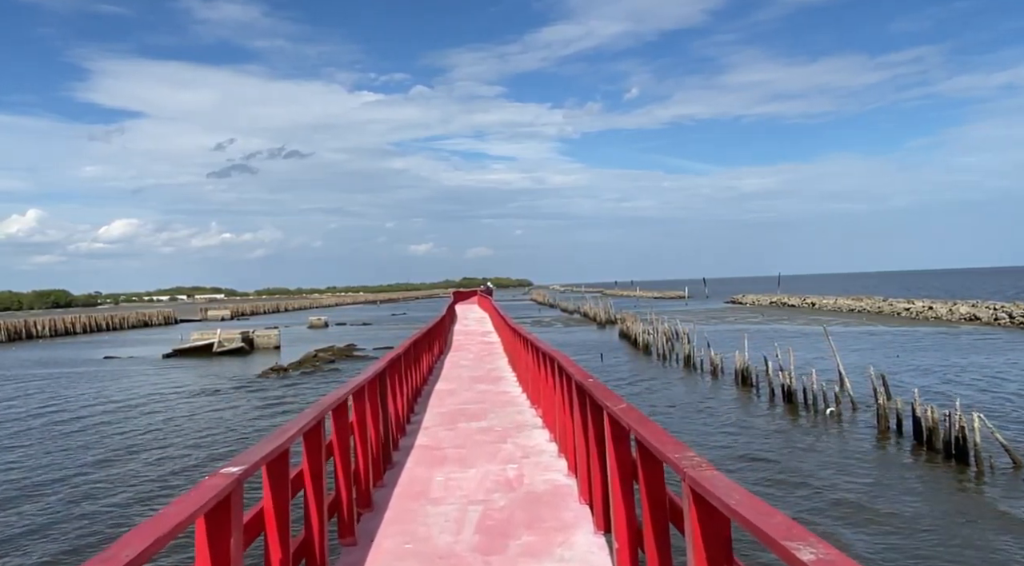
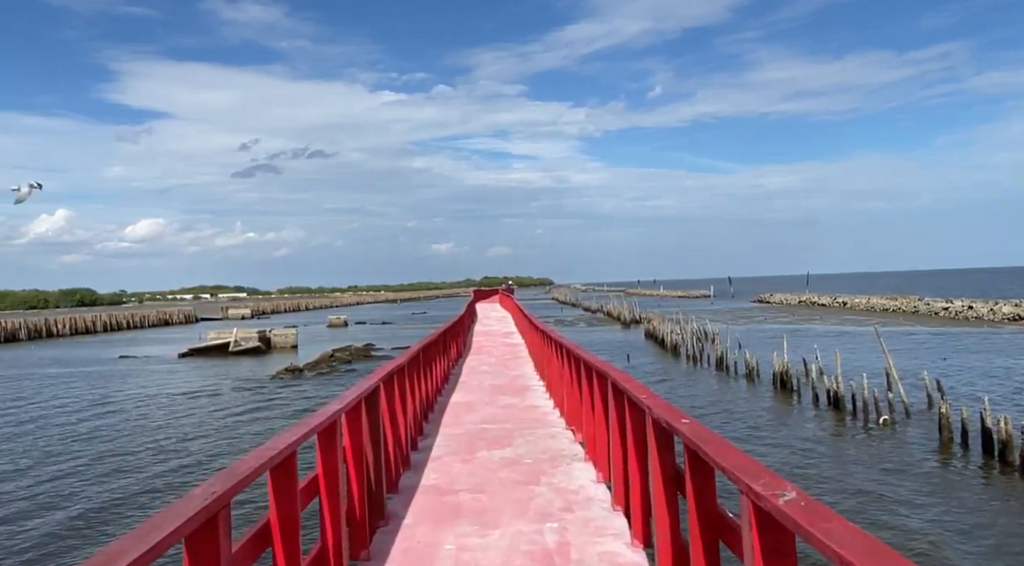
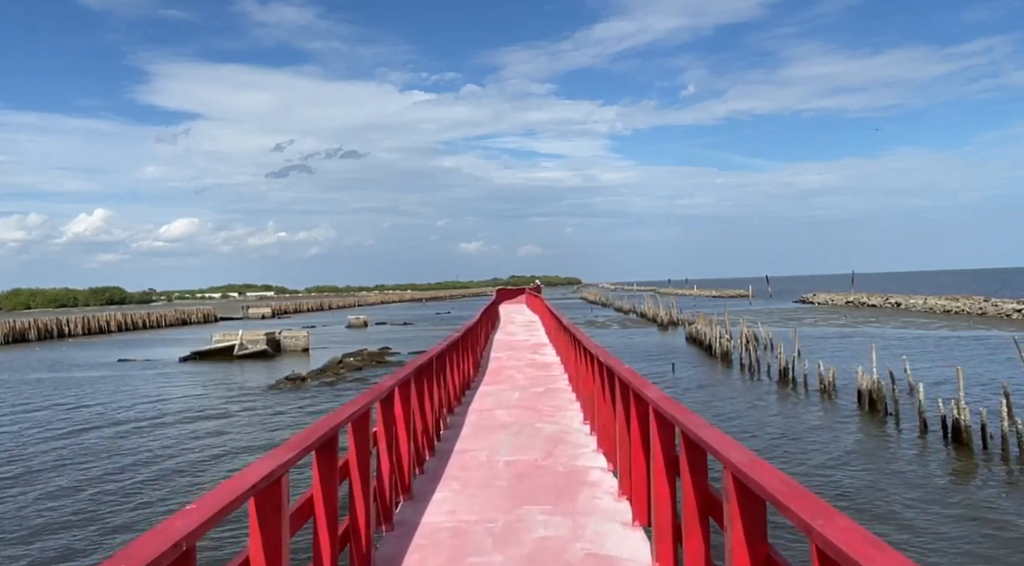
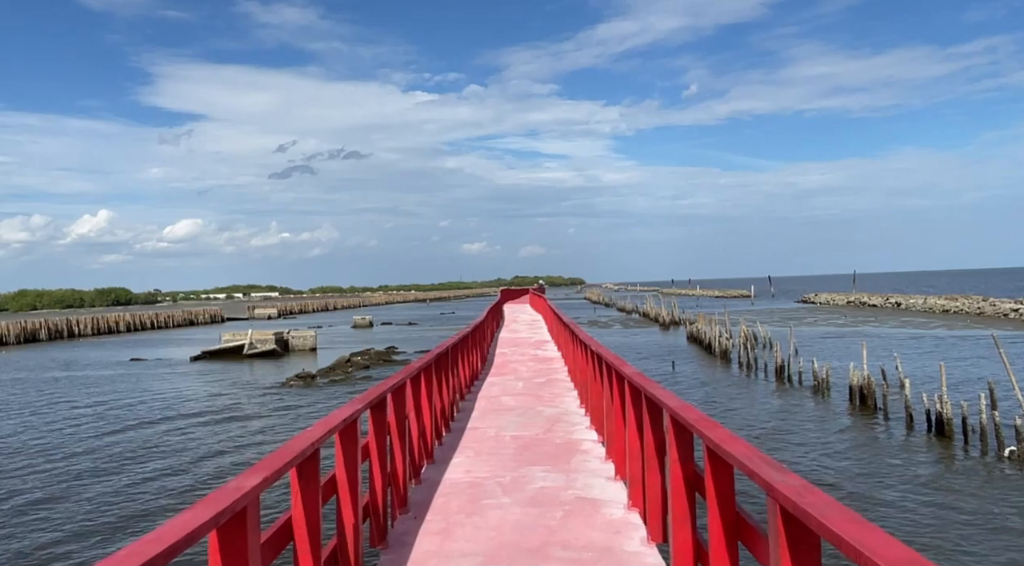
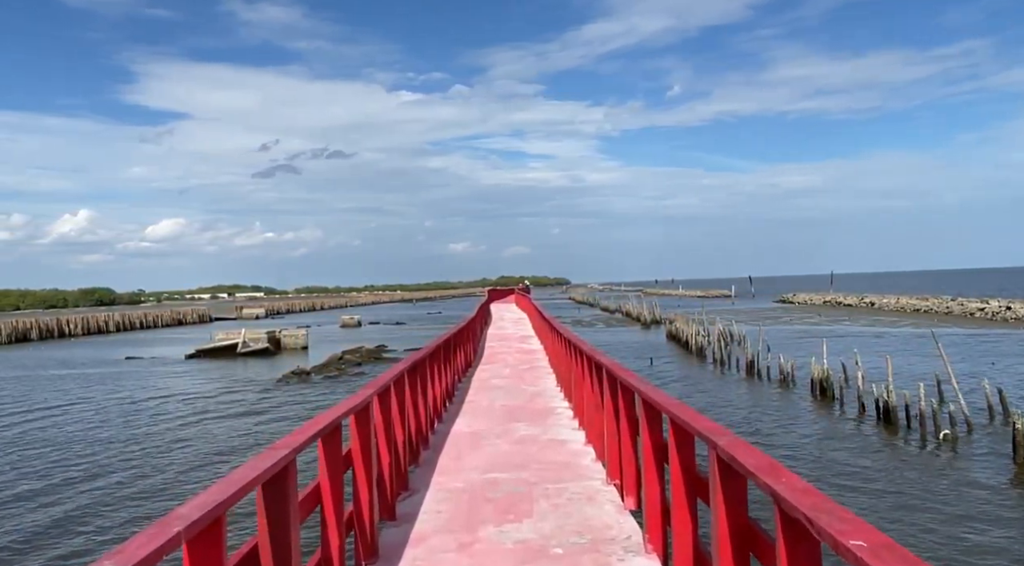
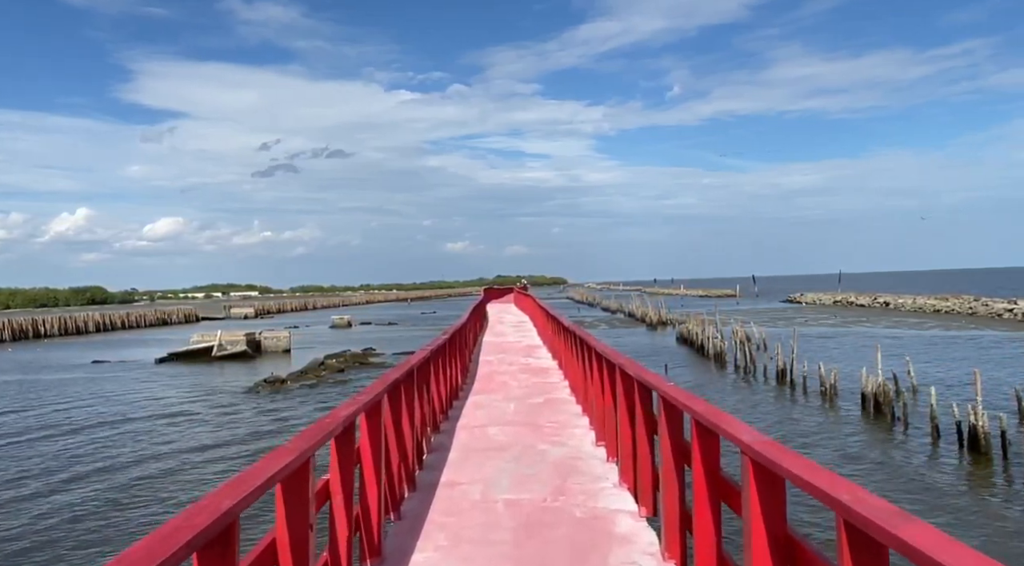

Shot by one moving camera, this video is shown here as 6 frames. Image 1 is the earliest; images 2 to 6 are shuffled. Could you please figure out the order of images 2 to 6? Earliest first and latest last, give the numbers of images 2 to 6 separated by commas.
2, 5, 4, 3, 6
